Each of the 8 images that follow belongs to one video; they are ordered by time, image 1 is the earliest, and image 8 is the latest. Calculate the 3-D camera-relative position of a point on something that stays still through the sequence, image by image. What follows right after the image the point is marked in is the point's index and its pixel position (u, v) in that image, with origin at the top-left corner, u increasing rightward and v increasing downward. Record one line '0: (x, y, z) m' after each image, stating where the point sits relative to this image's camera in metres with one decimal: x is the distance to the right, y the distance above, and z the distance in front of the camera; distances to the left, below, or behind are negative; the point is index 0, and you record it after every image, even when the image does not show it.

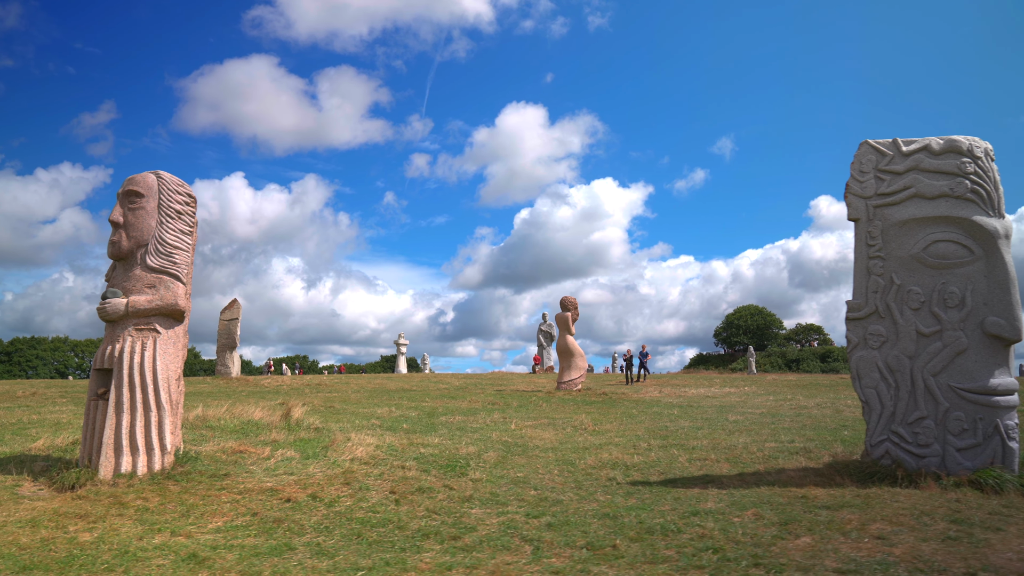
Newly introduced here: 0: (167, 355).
0: (-3.8, -0.7, +6.7) m
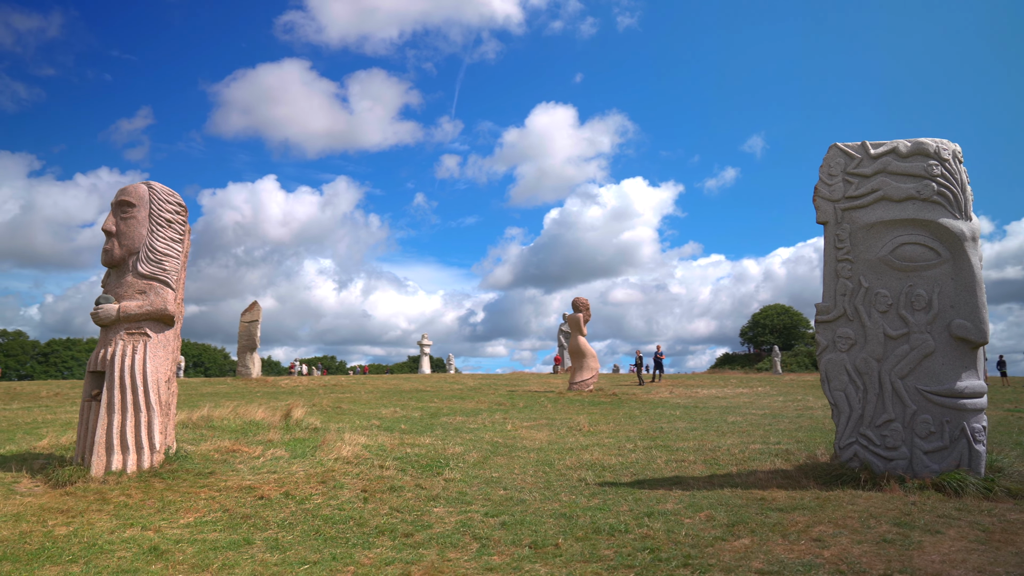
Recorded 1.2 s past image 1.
0: (-4.1, -0.8, +7.0) m
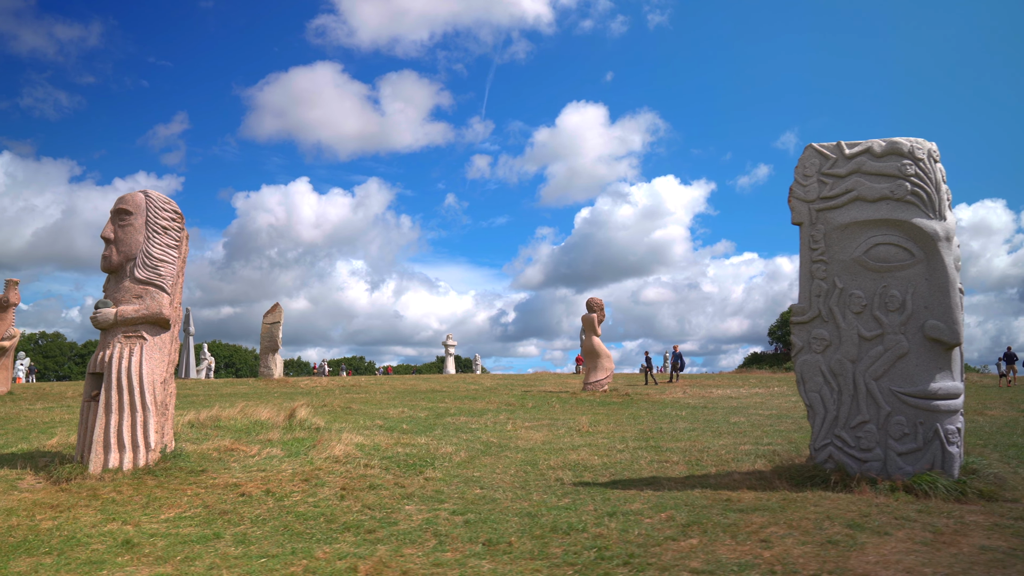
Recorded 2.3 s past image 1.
0: (-4.3, -0.9, +7.3) m
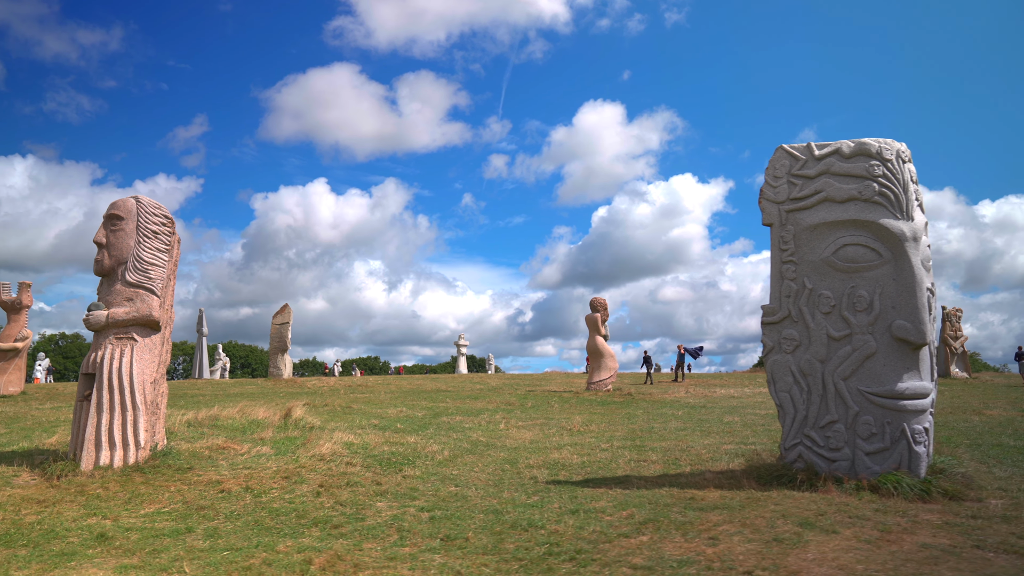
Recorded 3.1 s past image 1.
0: (-4.6, -0.9, +7.5) m
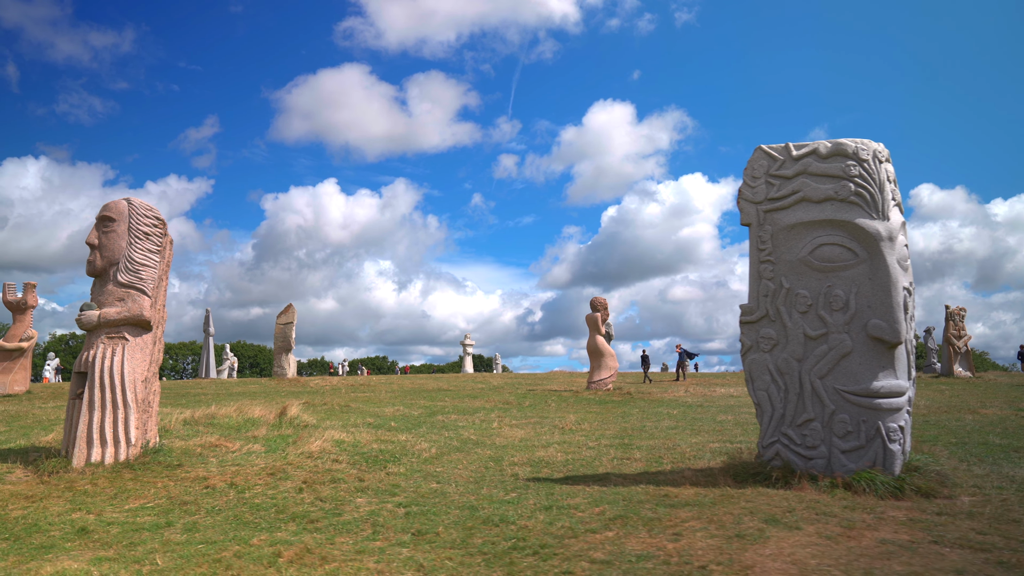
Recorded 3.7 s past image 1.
0: (-4.8, -0.9, +7.6) m
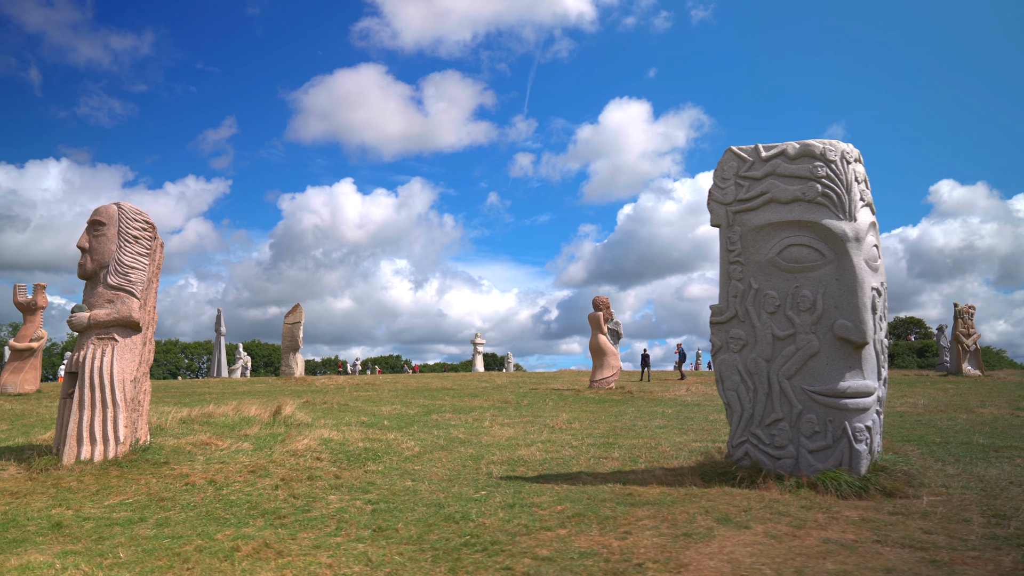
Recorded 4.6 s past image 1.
0: (-5.1, -0.9, +7.8) m
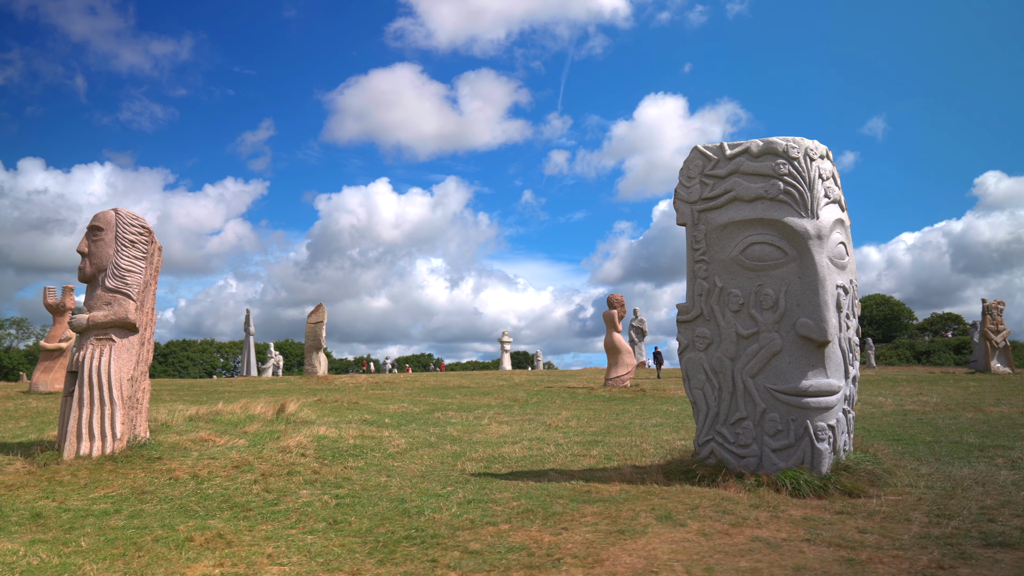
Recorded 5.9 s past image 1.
0: (-5.3, -1.0, +8.2) m
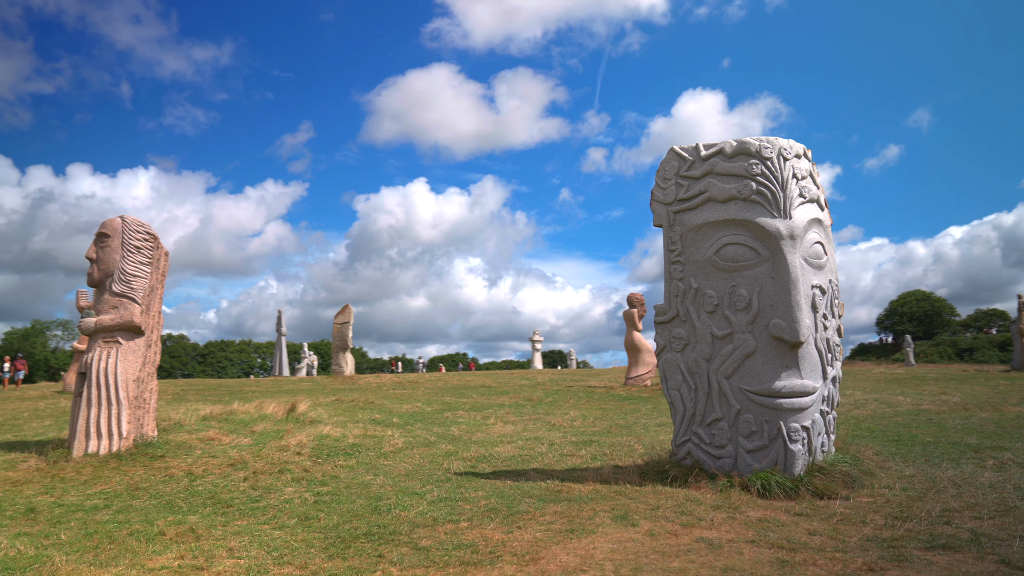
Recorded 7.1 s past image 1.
0: (-5.5, -1.0, +8.6) m
